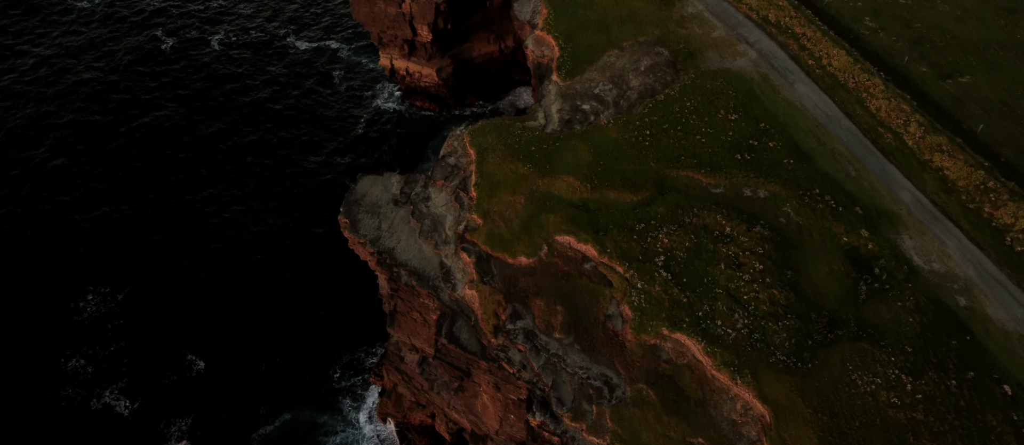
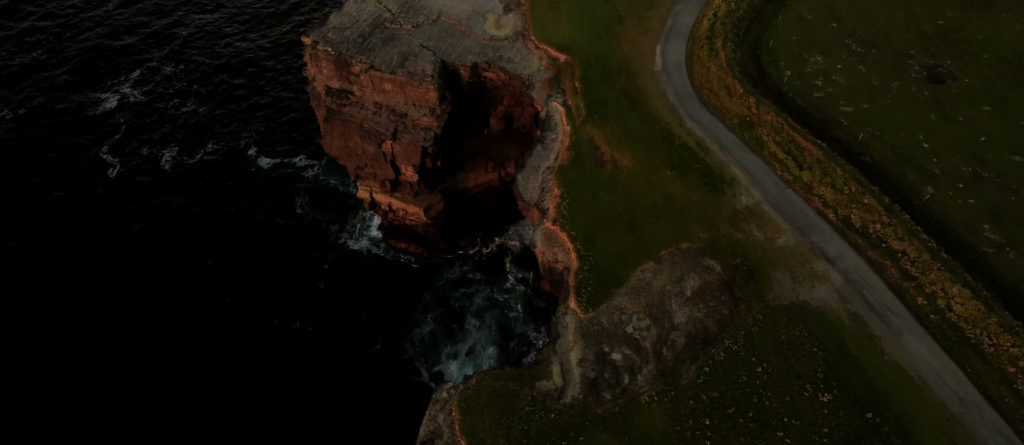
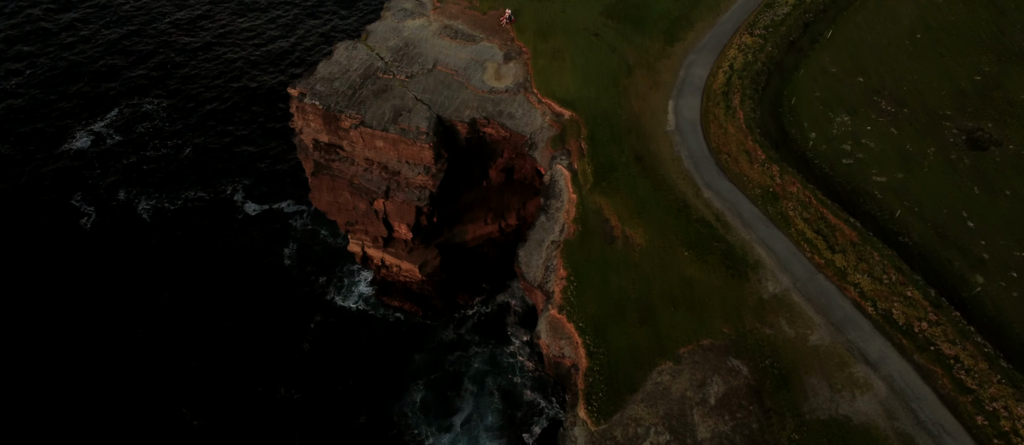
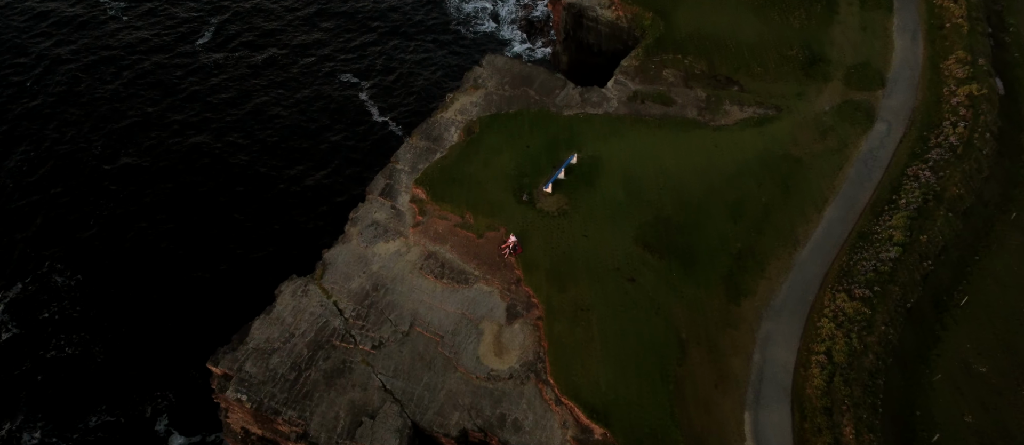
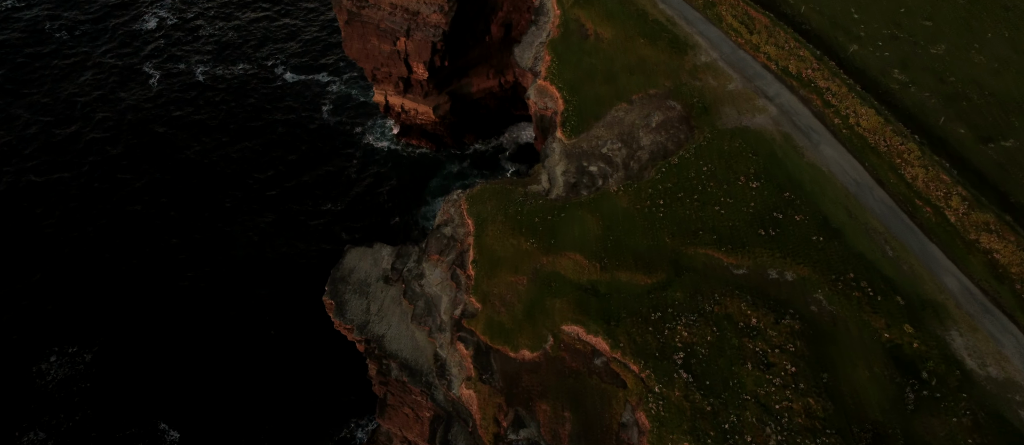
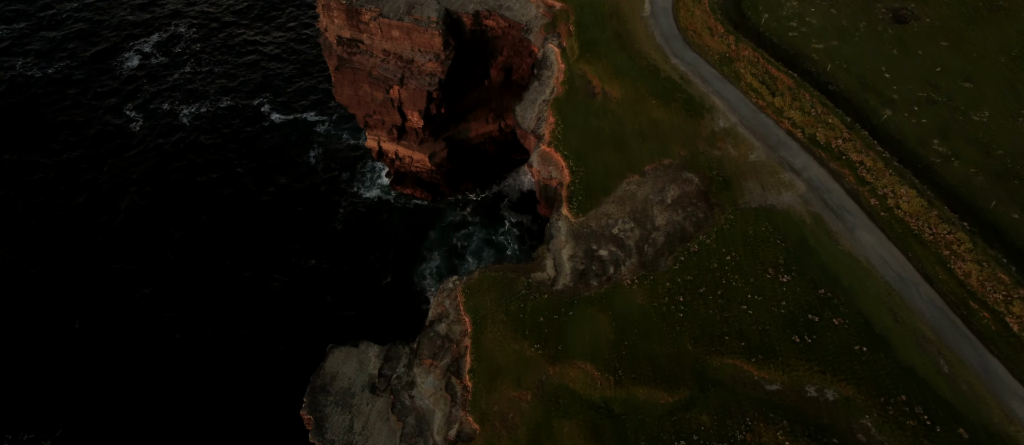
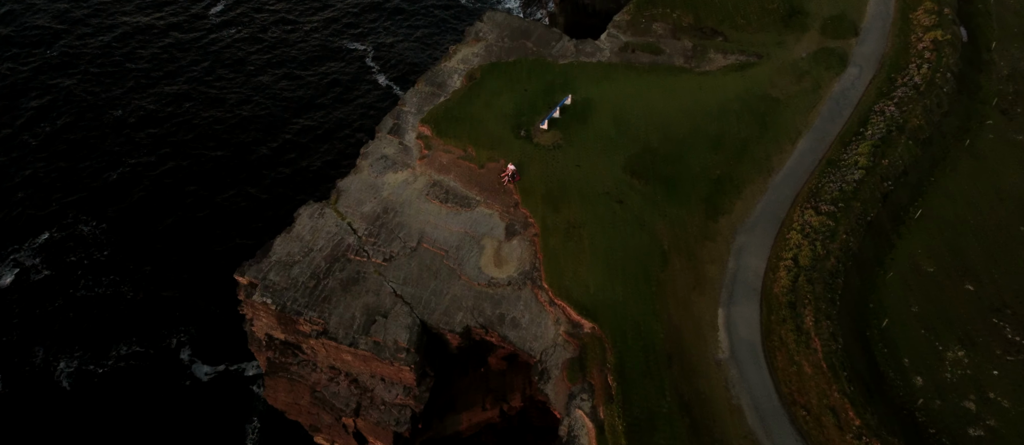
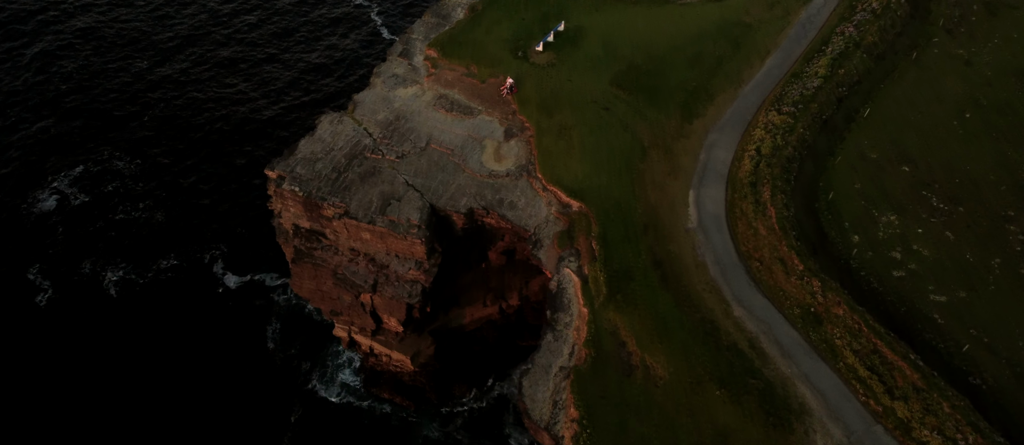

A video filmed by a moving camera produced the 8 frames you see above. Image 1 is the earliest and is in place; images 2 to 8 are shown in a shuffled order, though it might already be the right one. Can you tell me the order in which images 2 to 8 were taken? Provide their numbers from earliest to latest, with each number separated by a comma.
5, 6, 2, 3, 8, 7, 4
